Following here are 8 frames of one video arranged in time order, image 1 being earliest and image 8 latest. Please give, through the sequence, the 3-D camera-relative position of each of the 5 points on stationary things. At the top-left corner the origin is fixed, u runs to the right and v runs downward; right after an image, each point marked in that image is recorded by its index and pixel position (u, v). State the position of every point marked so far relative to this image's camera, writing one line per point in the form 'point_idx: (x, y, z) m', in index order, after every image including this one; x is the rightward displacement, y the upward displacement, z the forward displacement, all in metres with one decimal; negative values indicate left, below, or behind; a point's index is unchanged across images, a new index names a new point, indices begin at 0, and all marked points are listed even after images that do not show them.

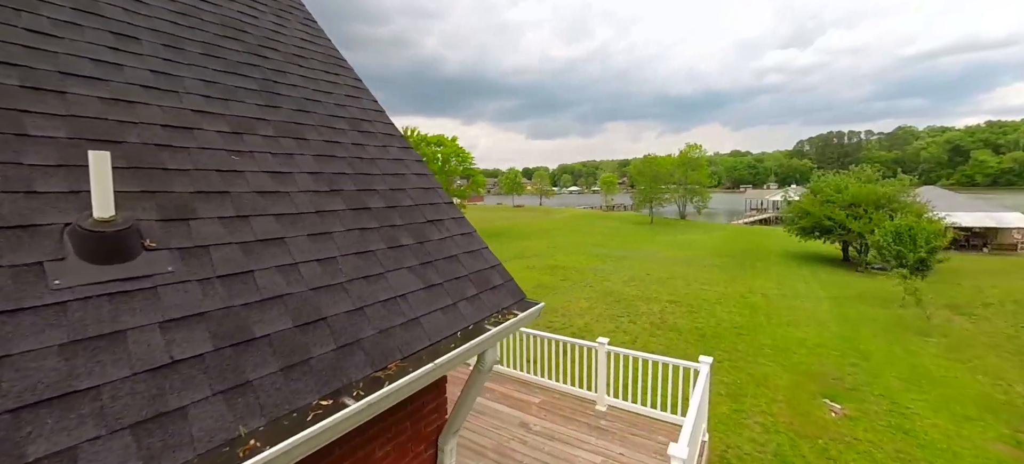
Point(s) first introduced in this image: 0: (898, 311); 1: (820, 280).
0: (+12.6, -2.7, +13.5) m
1: (+14.2, -2.3, +18.9) m
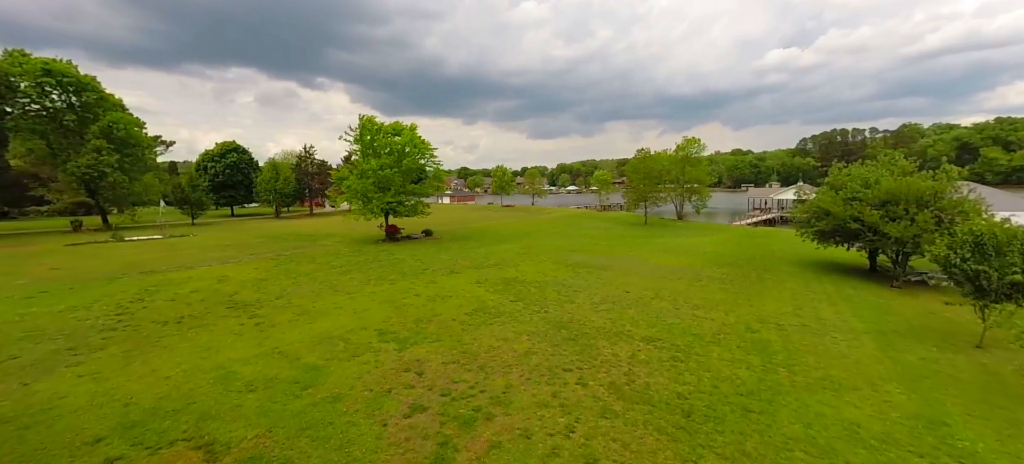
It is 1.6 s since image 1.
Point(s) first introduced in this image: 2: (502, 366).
0: (+10.3, -2.8, +9.0) m
1: (+11.9, -2.5, +14.4) m
2: (-0.2, -2.9, +8.9) m
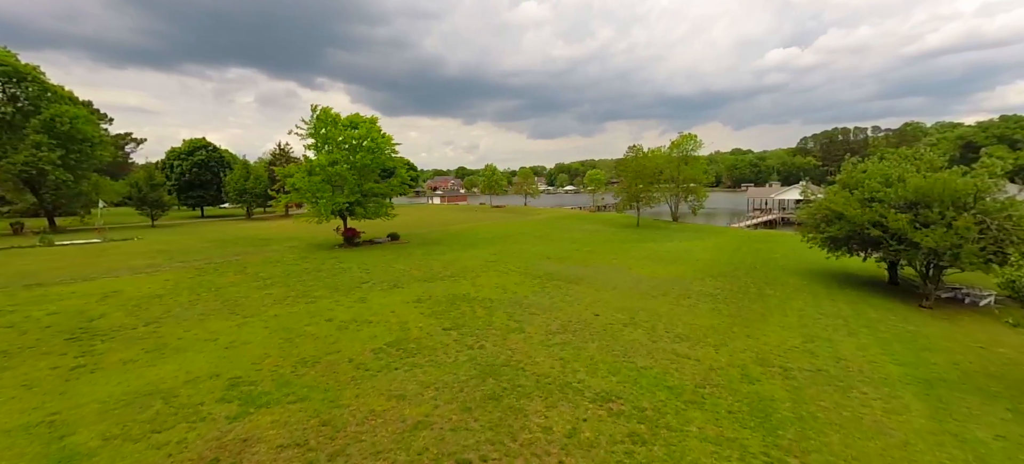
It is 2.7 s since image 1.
0: (+8.5, -3.1, +6.0) m
1: (+10.1, -2.7, +11.4) m
2: (-2.1, -3.2, +5.8) m
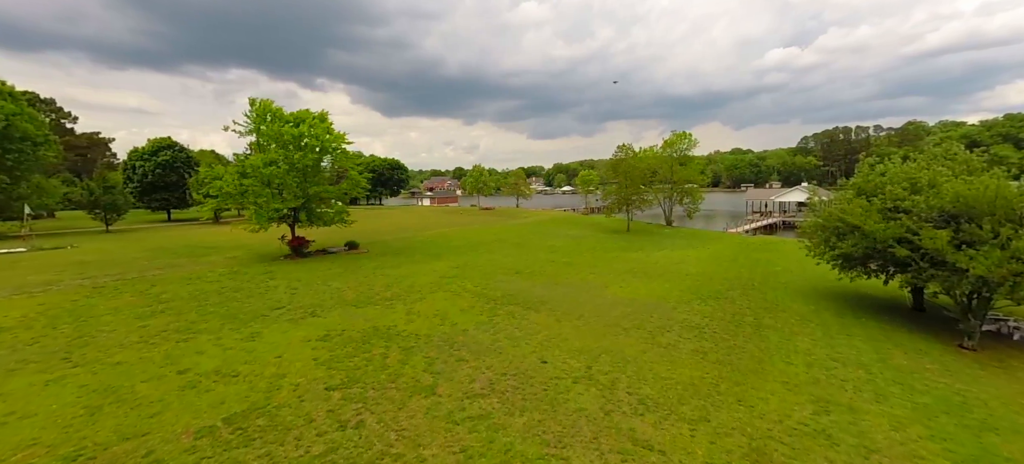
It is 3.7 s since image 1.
0: (+6.6, -3.6, +3.0) m
1: (+8.2, -3.2, +8.4) m
2: (-4.0, -3.7, +2.9) m
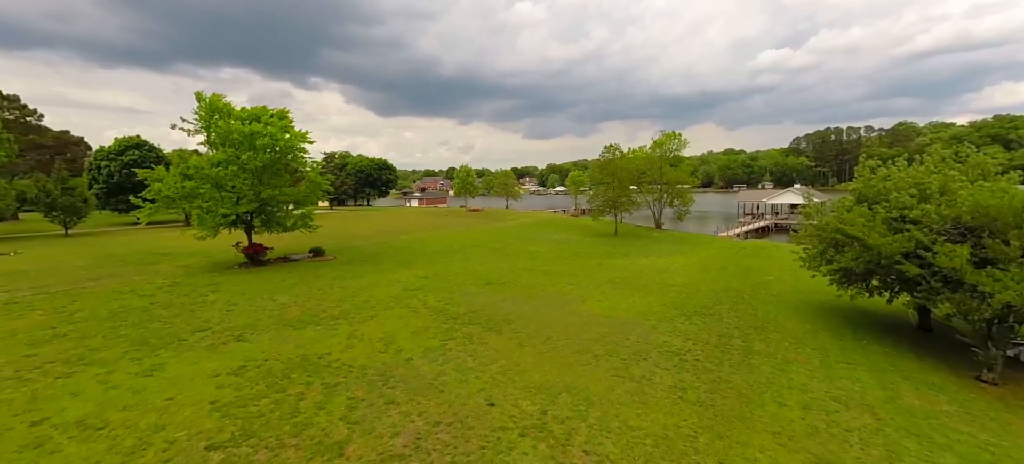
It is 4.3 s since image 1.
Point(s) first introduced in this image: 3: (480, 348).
0: (+5.5, -3.9, +1.5) m
1: (+7.0, -3.6, +6.9) m
2: (-5.1, -4.0, +1.2) m
3: (-0.9, -3.2, +11.3) m
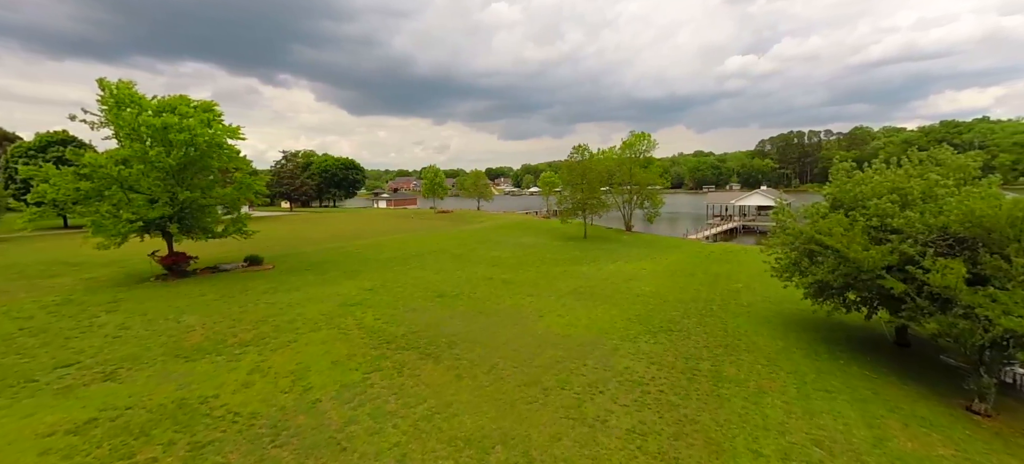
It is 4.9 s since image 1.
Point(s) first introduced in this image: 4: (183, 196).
0: (+4.6, -4.2, +0.1) m
1: (+5.7, -3.8, +5.5) m
2: (-6.0, -4.3, -0.9) m
3: (-2.4, -3.5, +9.6) m
4: (-13.6, +1.5, +17.1) m
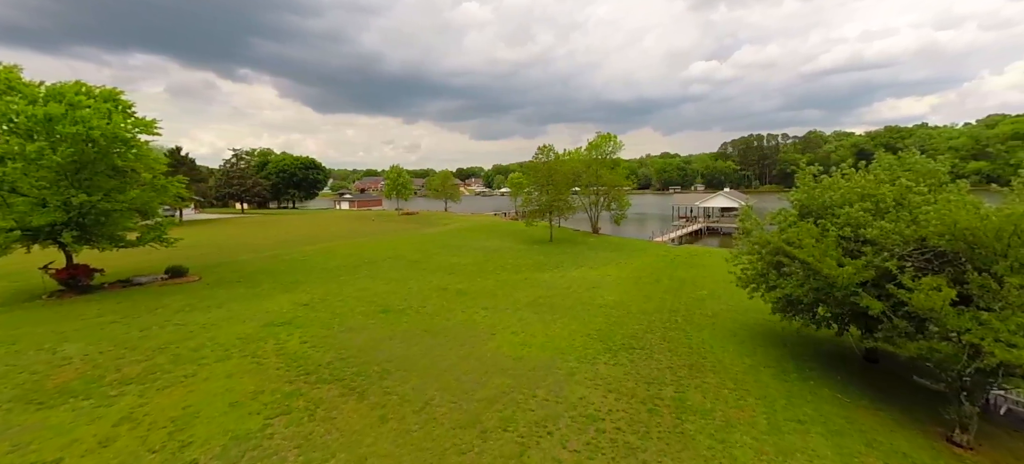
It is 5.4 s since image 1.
0: (+3.9, -4.4, -1.1) m
1: (+4.7, -4.1, +4.5) m
2: (-6.6, -4.6, -2.7) m
3: (-3.7, -3.8, +7.9) m
4: (-15.5, +1.1, +14.7) m
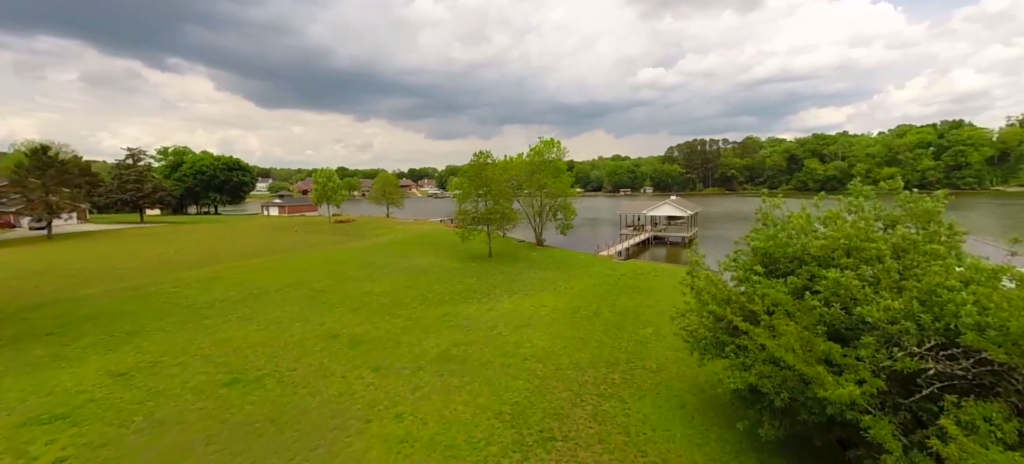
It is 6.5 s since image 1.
0: (+2.6, -5.6, -4.1) m
1: (+2.8, -5.2, +1.5) m
2: (-7.6, -5.8, -6.9) m
3: (-5.9, -4.9, +4.0) m
4: (-18.4, -0.1, +9.5) m
